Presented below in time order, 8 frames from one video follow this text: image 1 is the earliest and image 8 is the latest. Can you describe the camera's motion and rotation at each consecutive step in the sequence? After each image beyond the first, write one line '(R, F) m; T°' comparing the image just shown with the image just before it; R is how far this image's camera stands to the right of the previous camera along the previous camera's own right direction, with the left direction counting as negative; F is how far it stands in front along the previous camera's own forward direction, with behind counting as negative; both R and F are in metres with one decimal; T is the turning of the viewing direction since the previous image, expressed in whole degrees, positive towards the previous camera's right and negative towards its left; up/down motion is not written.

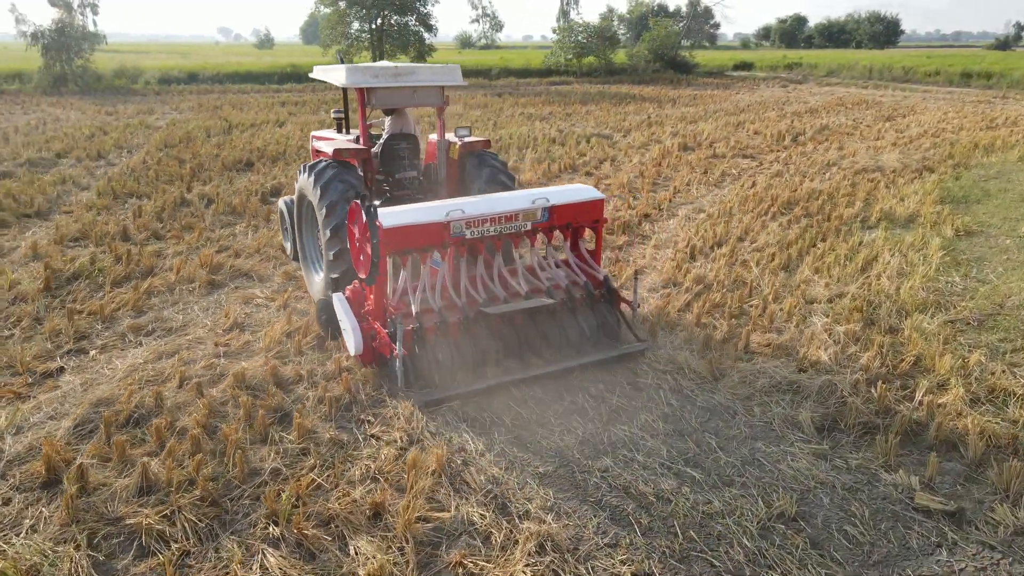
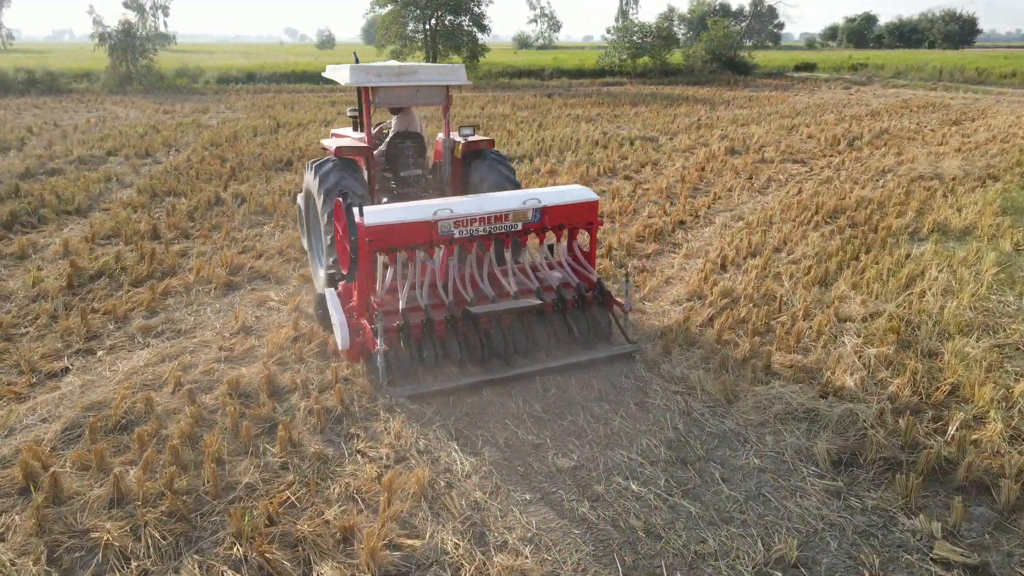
(+0.3, +0.2) m; -4°
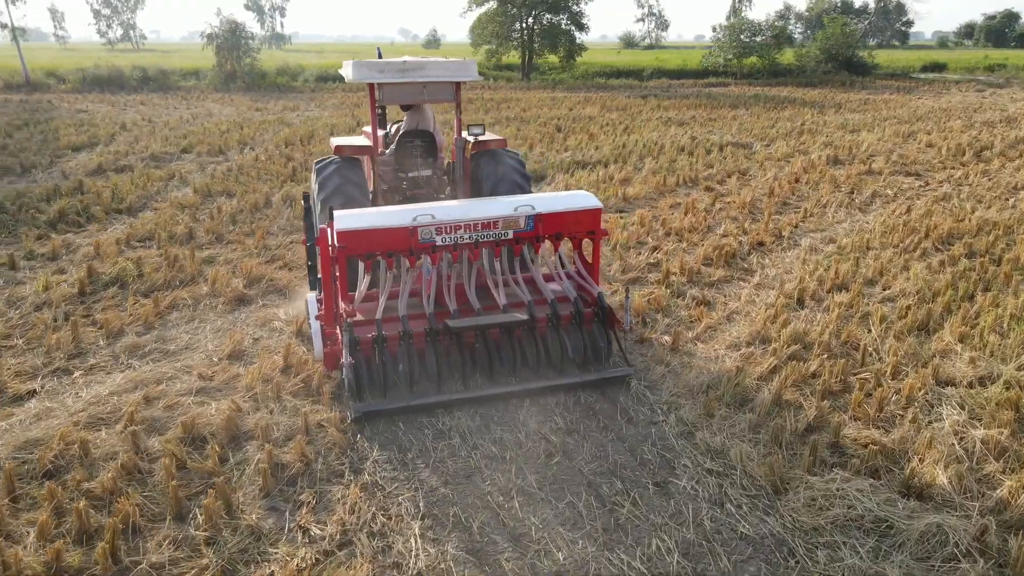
(+0.4, +0.7) m; -8°
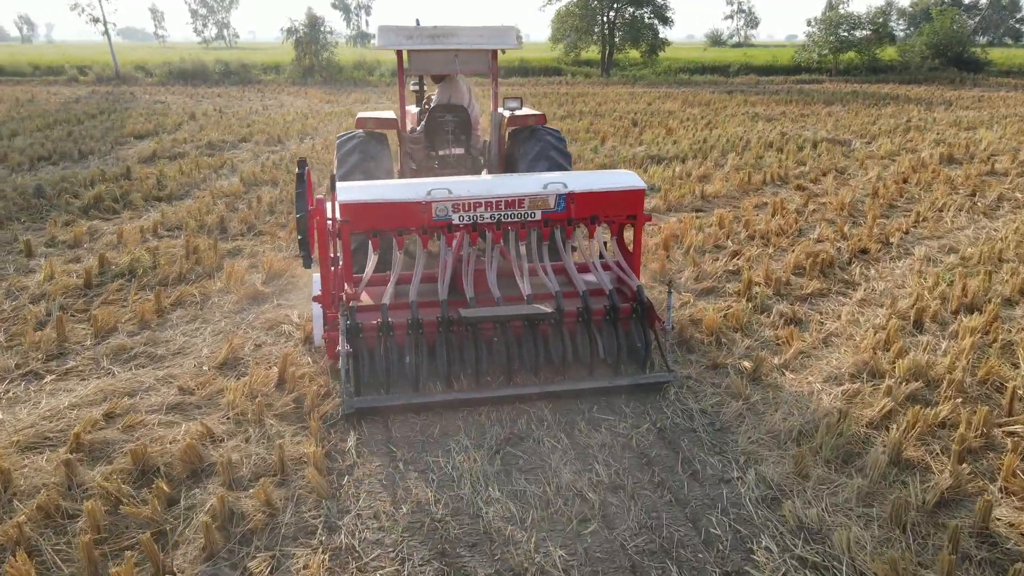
(+0.2, +0.8) m; -6°
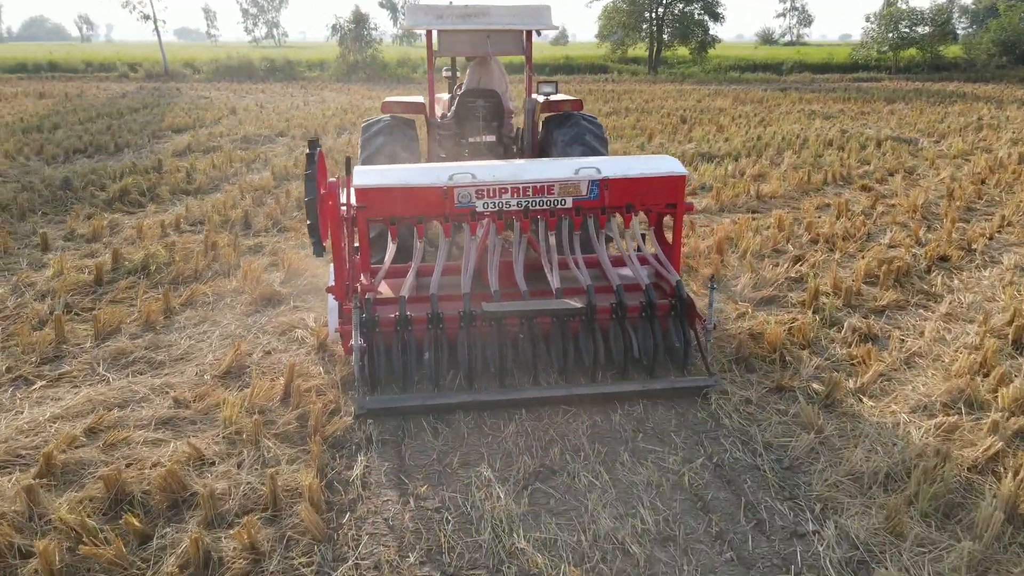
(0.0, +0.4) m; -3°
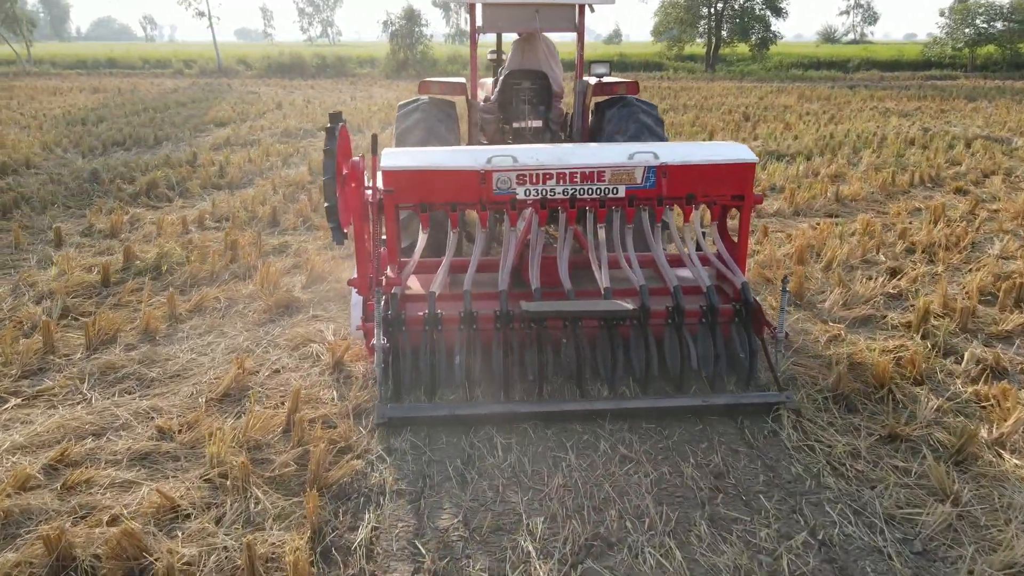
(0.0, +0.6) m; -4°
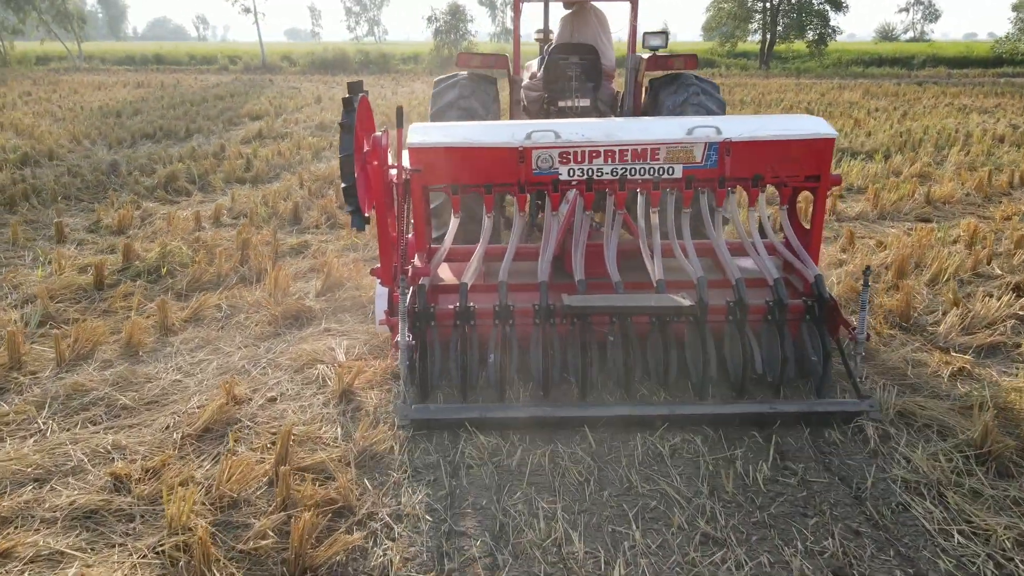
(0.0, +0.6) m; -3°
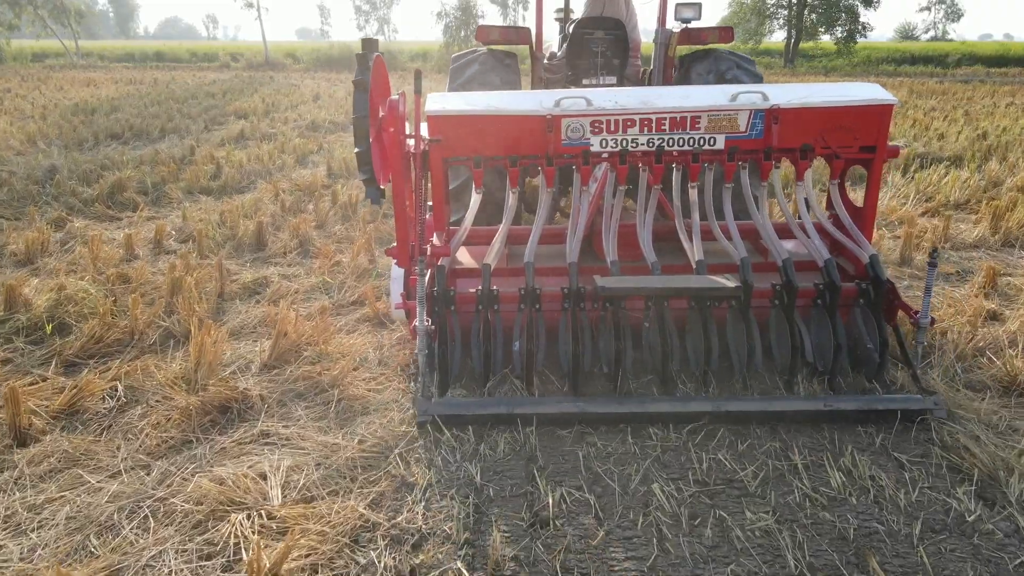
(-0.1, +1.1) m; -1°
